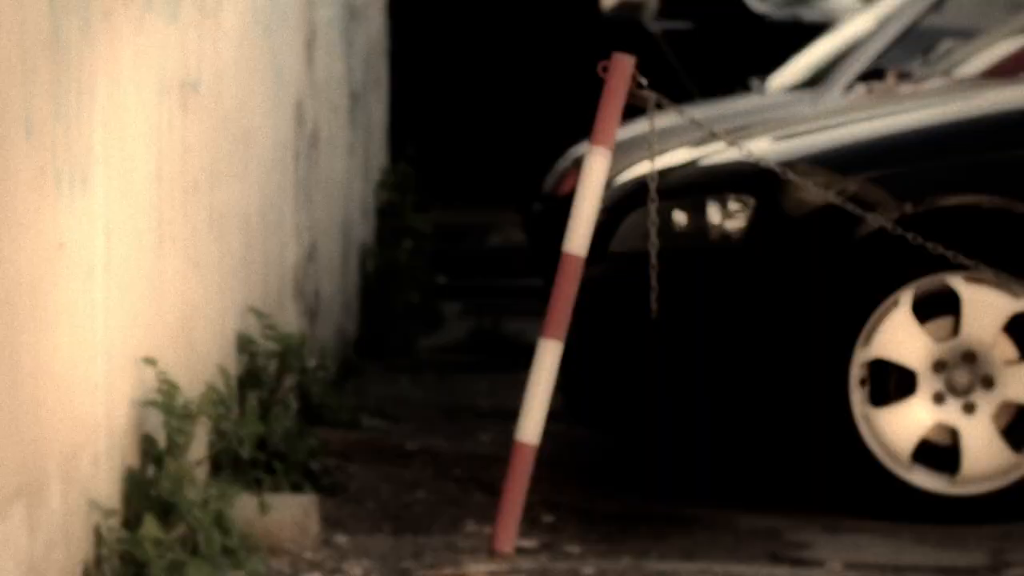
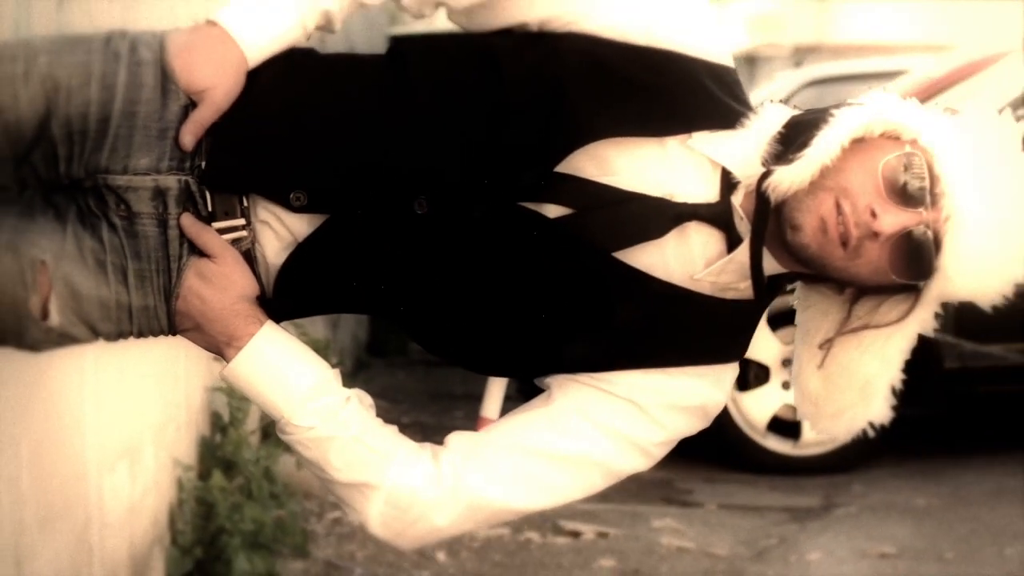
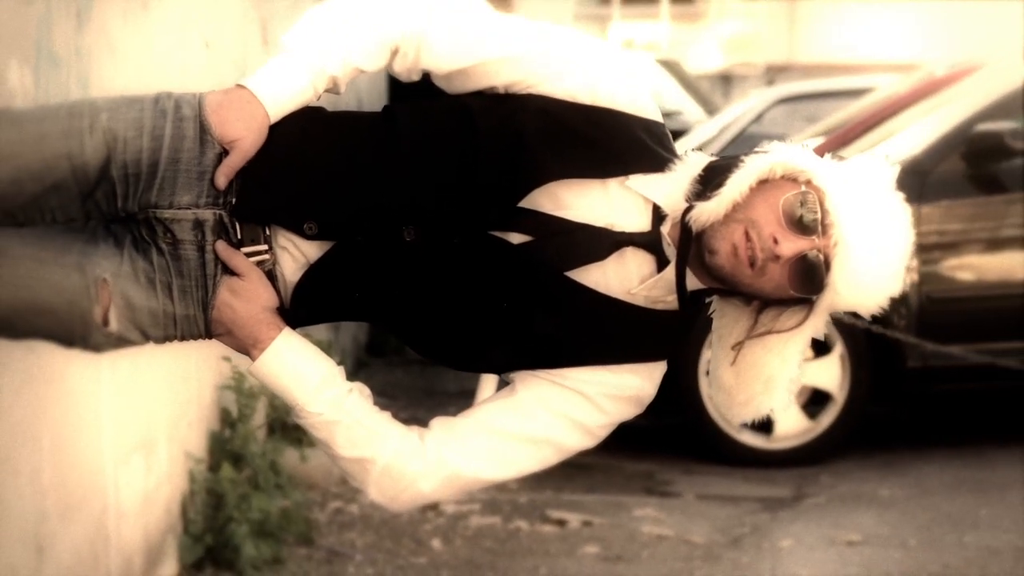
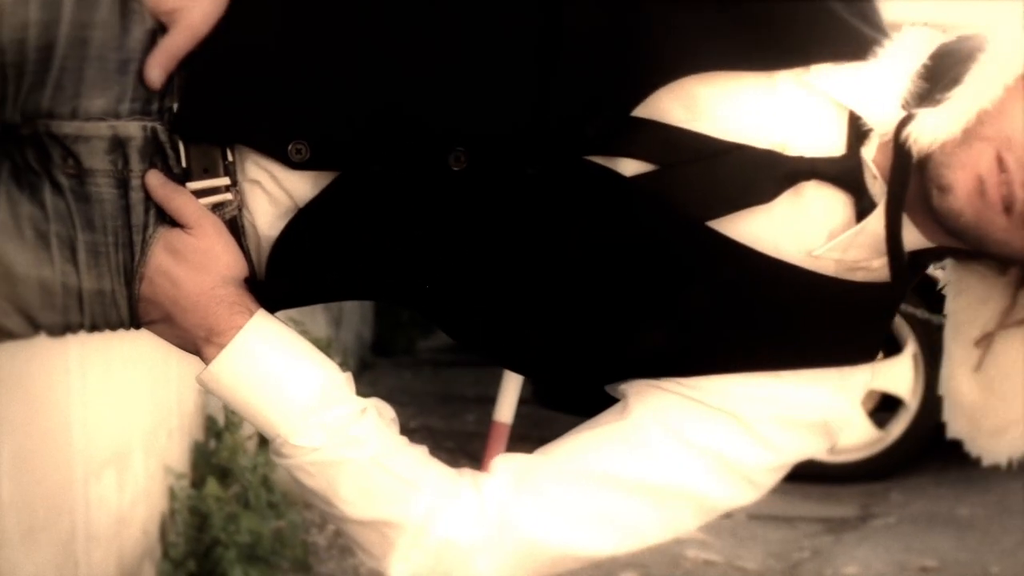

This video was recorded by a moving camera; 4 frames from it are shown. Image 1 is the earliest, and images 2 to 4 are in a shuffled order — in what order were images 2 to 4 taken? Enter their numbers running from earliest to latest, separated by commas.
4, 2, 3
